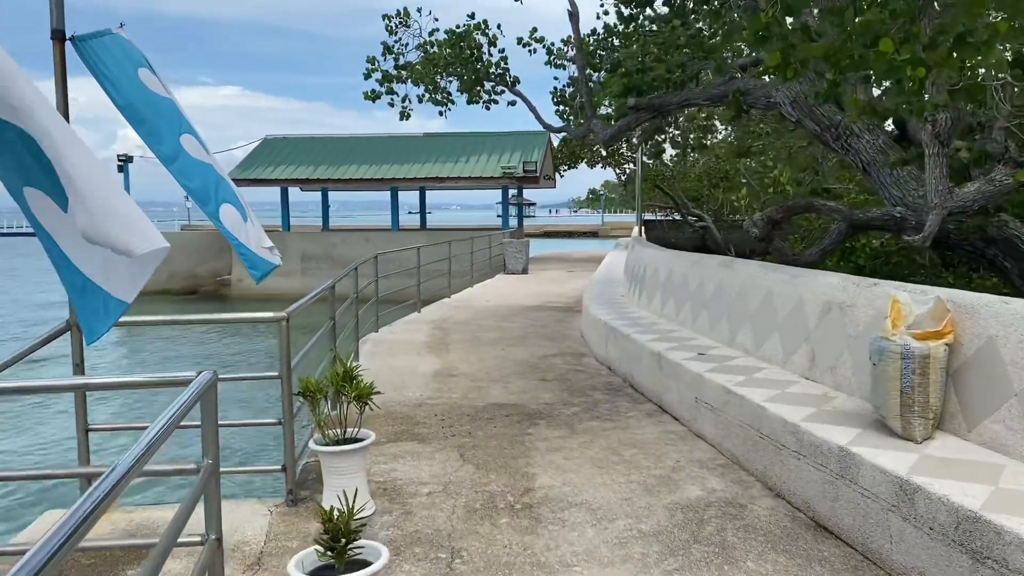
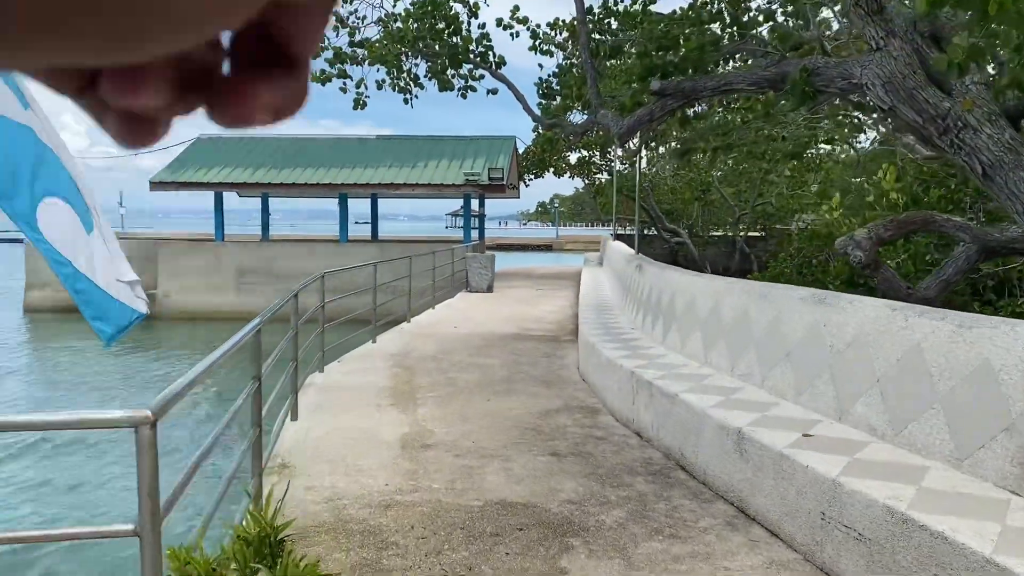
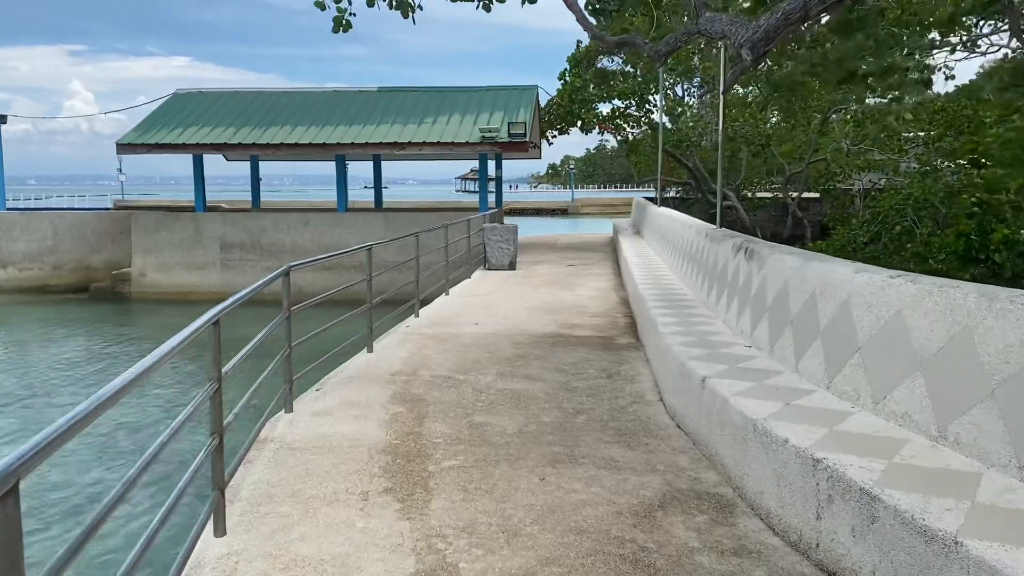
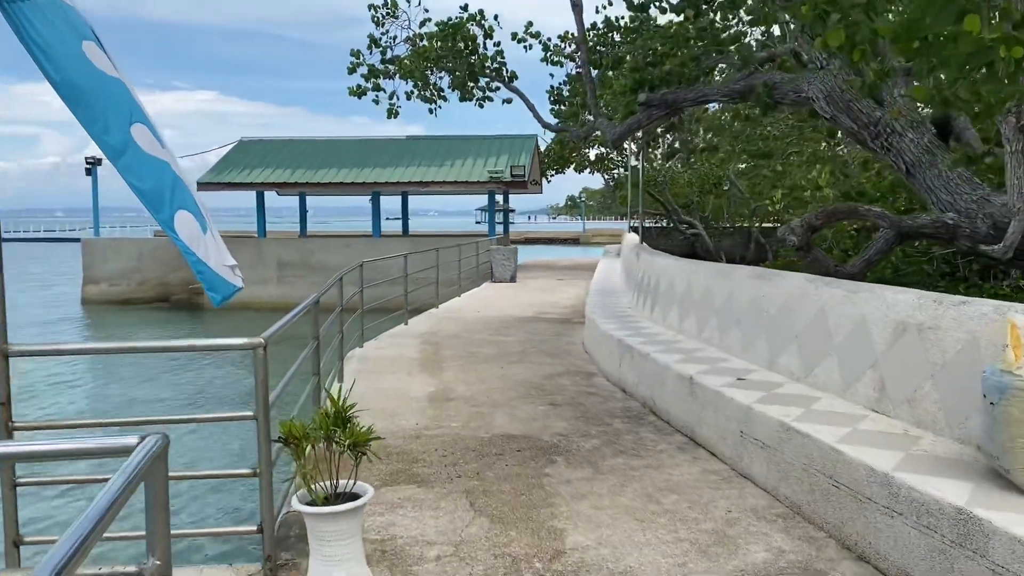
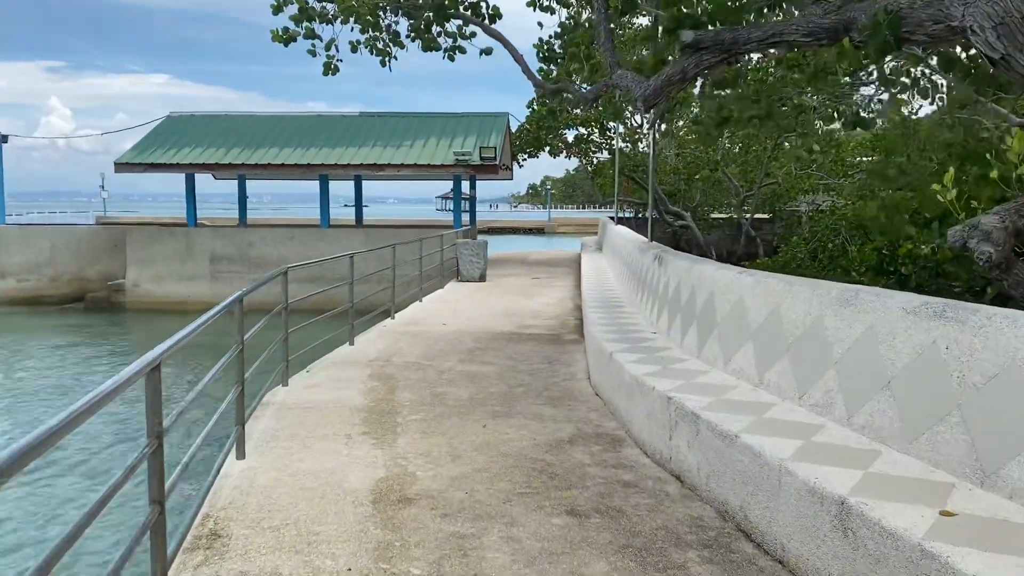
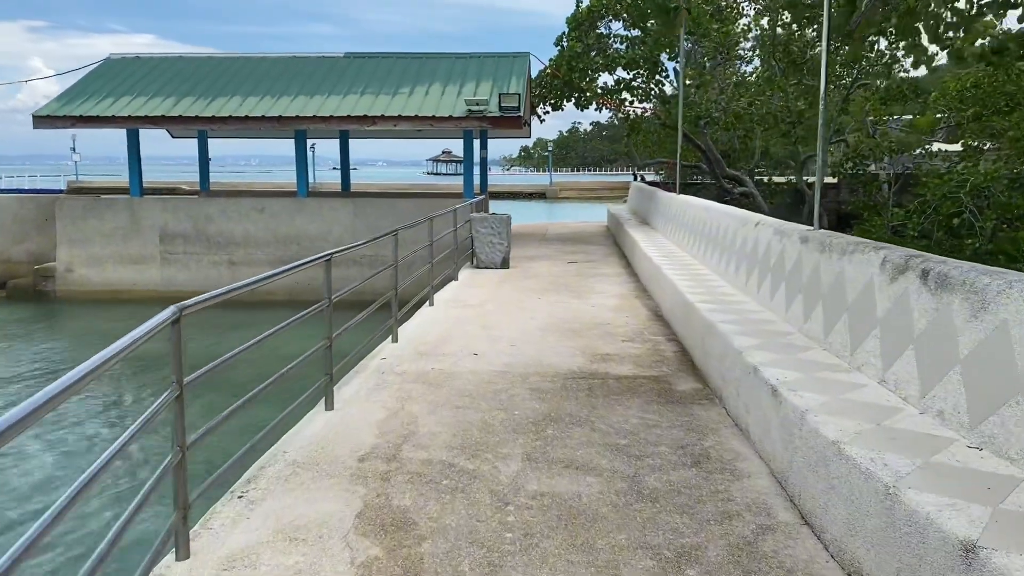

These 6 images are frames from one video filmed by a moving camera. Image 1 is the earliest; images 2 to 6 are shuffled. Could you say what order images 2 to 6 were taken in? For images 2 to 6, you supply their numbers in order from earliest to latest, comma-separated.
4, 2, 5, 3, 6
